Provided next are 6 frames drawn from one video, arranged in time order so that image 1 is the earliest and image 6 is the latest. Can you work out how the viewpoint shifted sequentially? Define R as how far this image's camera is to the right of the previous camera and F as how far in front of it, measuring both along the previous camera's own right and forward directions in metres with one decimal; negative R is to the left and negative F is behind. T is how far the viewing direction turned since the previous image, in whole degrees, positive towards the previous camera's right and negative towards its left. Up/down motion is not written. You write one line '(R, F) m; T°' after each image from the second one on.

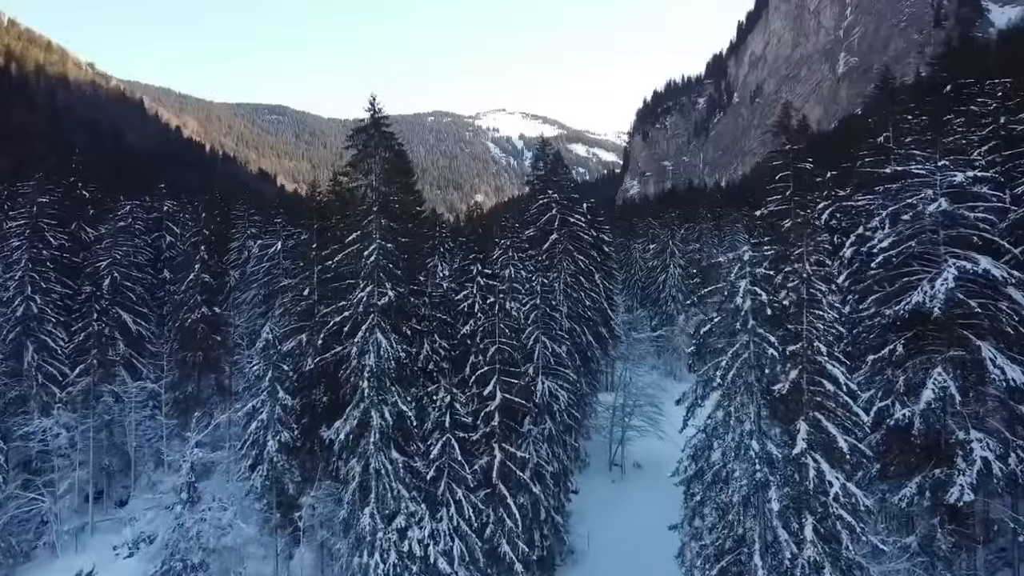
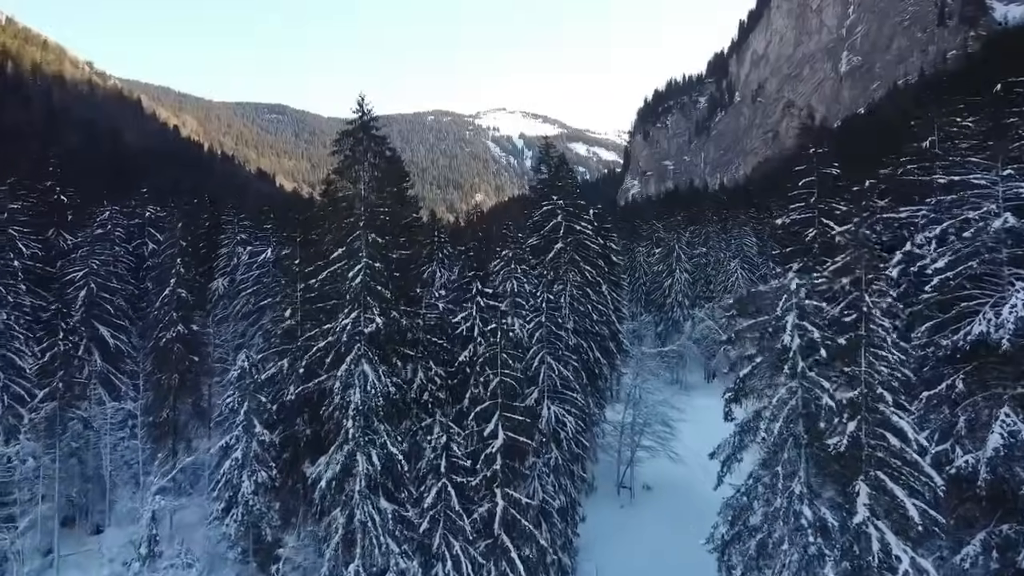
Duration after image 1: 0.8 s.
(-0.1, +2.1) m; 0°
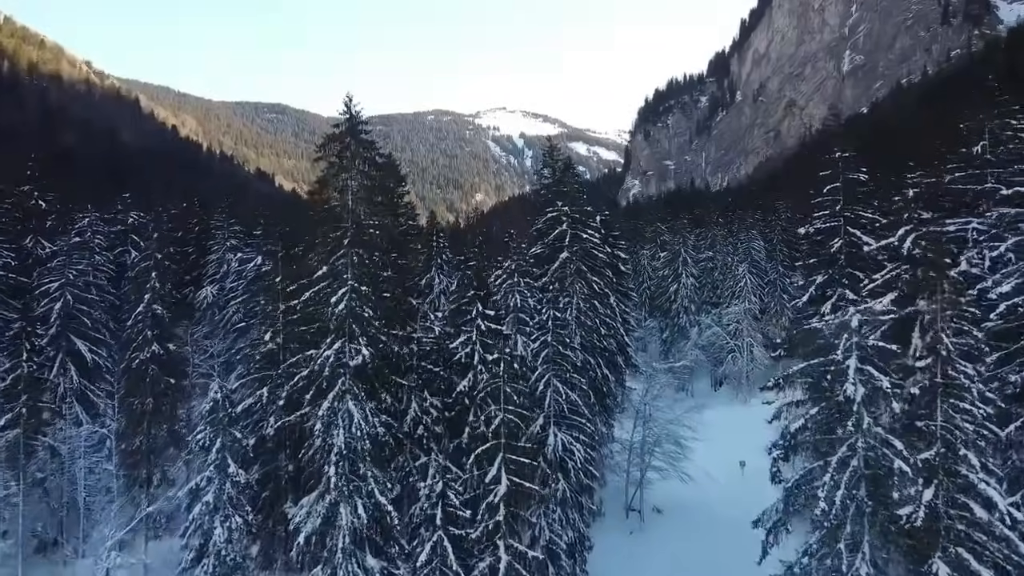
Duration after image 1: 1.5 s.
(-0.1, +1.9) m; 0°
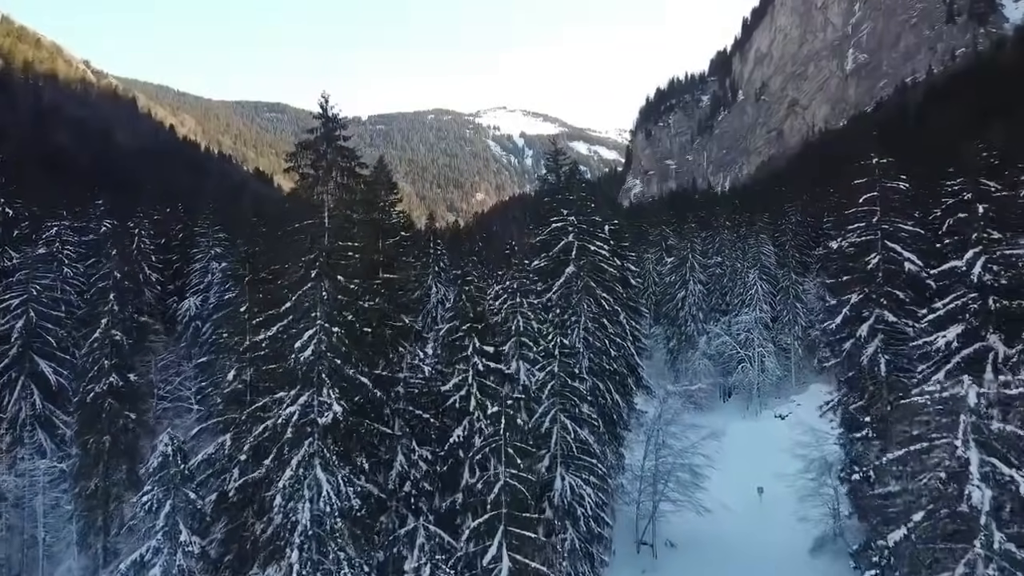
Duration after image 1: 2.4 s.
(0.0, +2.5) m; 0°
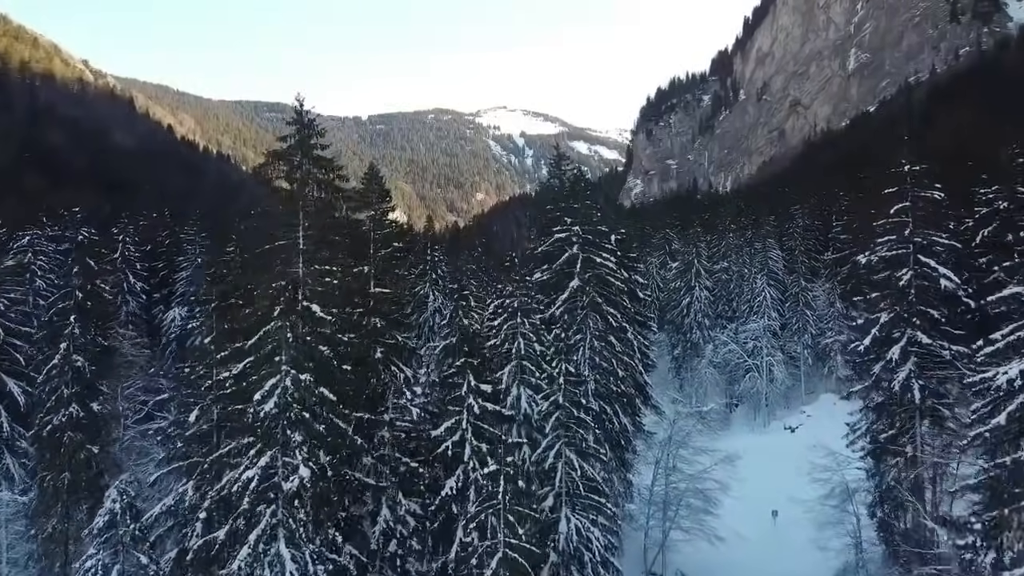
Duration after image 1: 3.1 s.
(0.0, +1.9) m; 0°
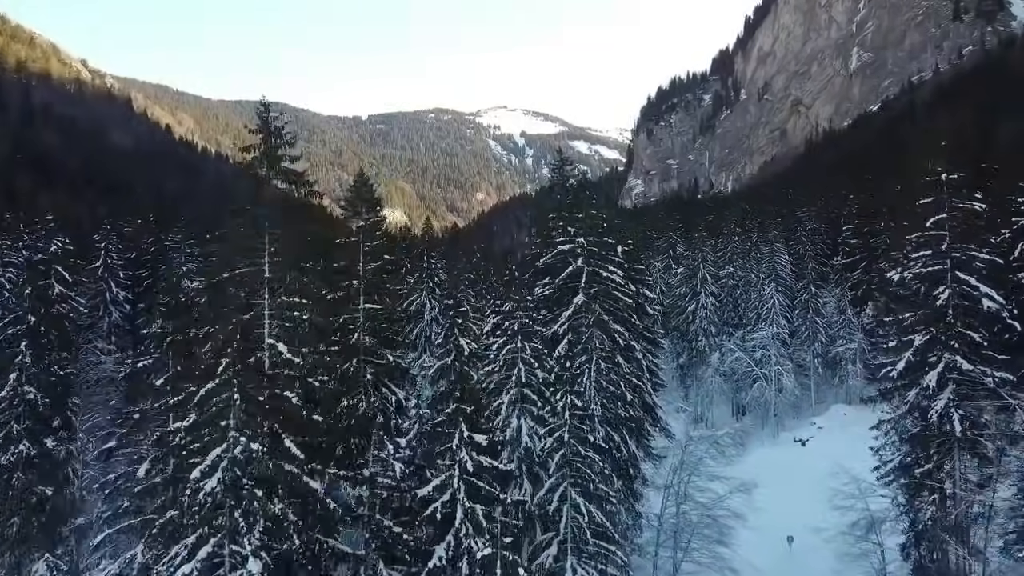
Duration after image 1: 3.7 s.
(0.0, +1.9) m; 0°
